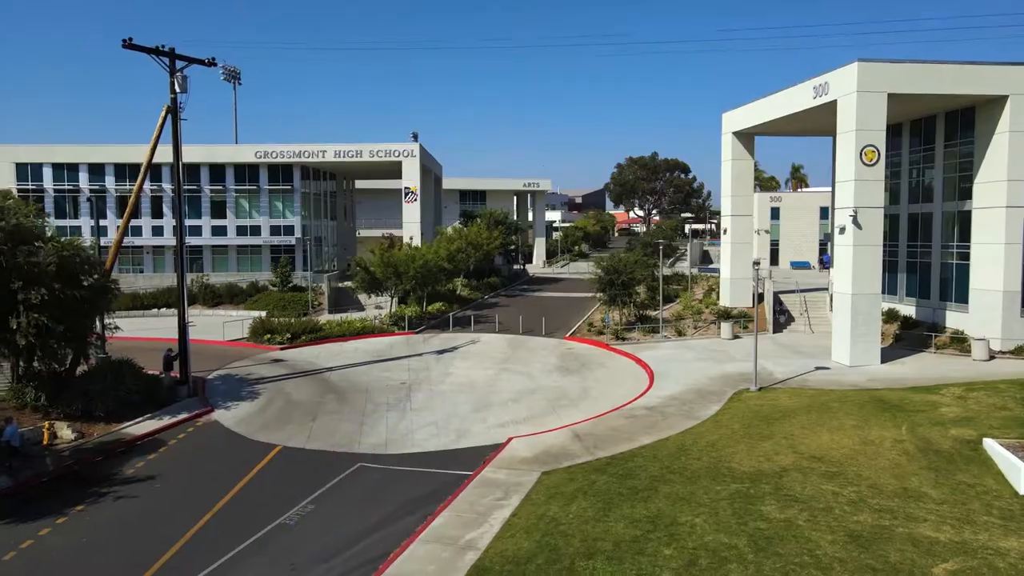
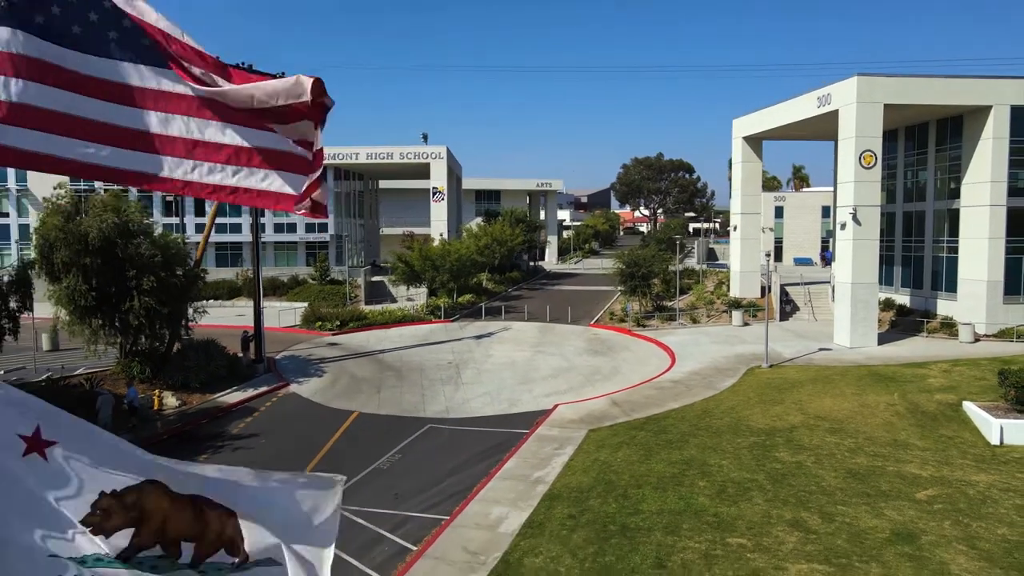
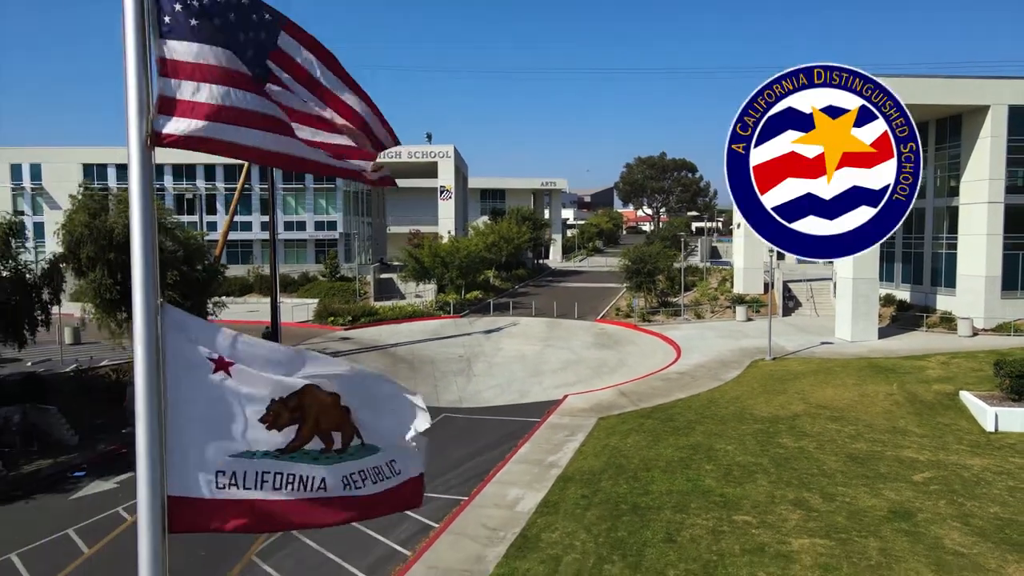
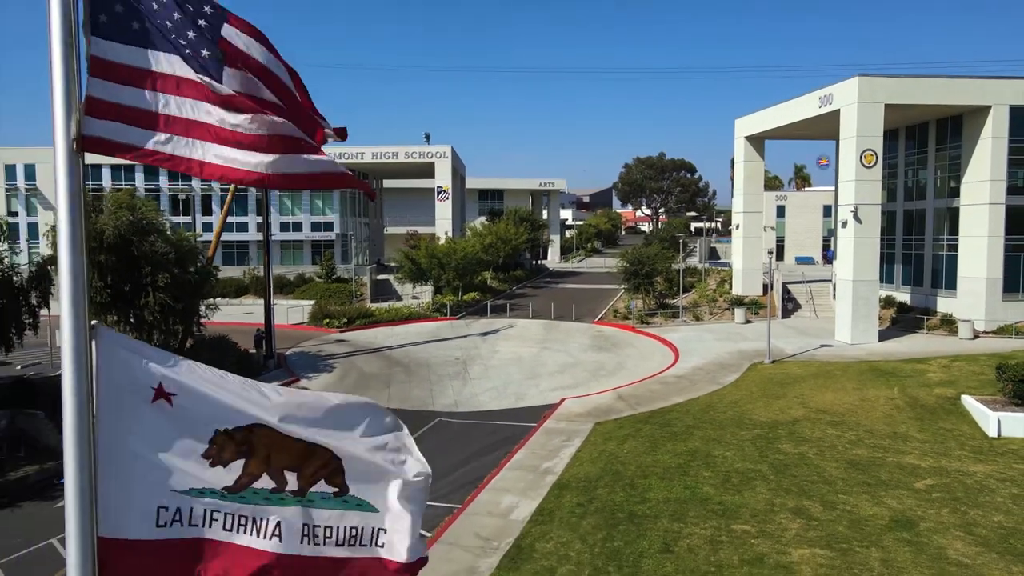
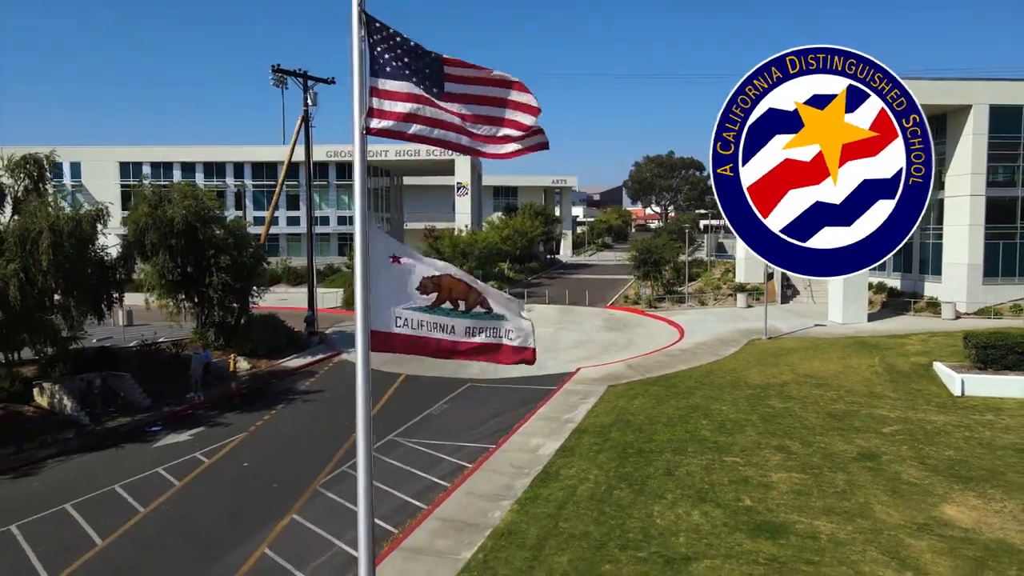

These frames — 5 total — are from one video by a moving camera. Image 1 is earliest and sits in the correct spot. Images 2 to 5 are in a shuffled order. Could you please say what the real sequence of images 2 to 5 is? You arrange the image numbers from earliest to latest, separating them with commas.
2, 4, 3, 5
